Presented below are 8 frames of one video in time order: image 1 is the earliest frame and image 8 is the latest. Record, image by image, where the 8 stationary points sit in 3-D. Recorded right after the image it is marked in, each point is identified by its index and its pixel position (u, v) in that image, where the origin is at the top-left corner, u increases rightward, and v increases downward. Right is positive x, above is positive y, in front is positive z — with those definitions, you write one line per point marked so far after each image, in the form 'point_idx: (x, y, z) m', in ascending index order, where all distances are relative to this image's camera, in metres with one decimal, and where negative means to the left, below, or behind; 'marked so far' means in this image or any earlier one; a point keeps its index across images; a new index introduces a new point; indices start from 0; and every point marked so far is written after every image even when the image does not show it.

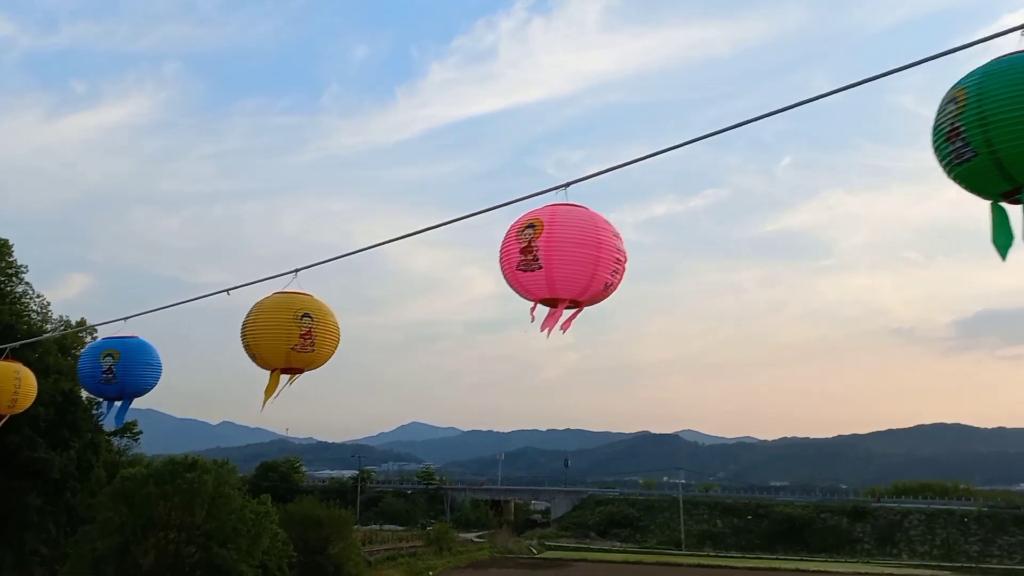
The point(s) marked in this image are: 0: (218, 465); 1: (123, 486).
0: (-6.9, -4.2, +18.1) m
1: (-8.7, -4.4, +17.1) m
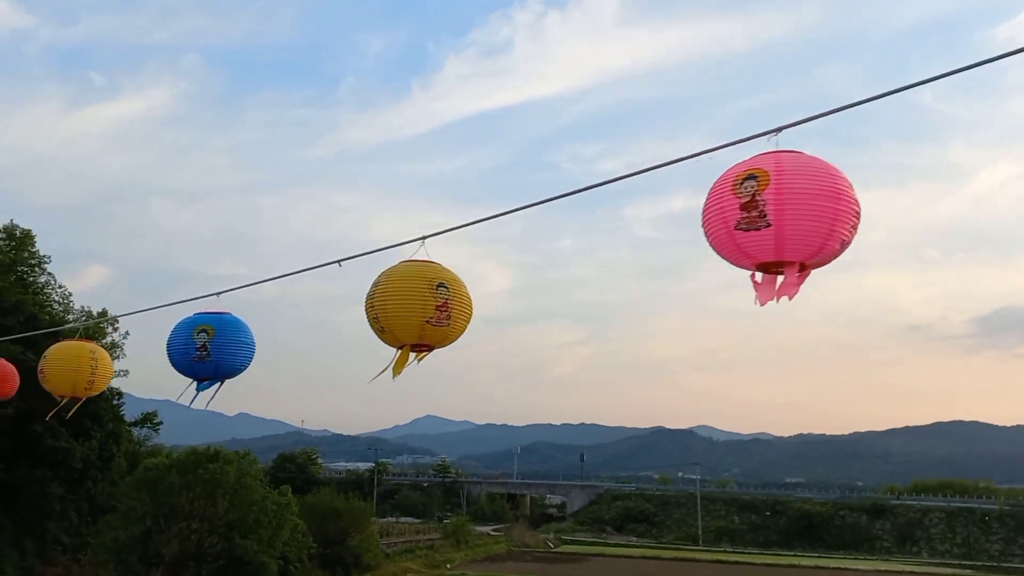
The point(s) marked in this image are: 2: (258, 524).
0: (-6.4, -4.0, +18.1) m
1: (-8.2, -4.2, +17.1) m
2: (-5.8, -5.4, +17.4) m
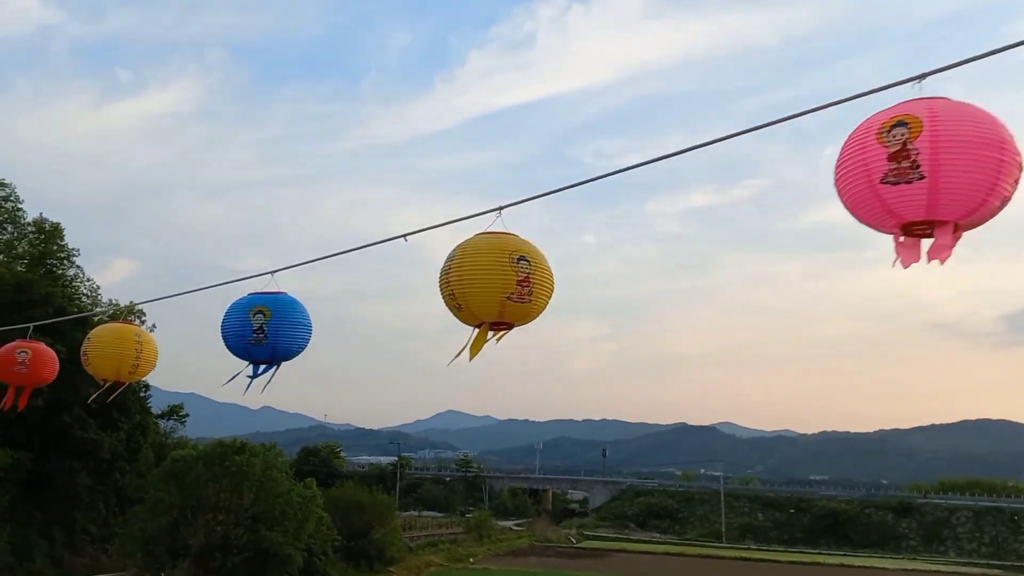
0: (-5.8, -3.8, +18.2) m
1: (-7.6, -4.0, +17.3) m
2: (-5.2, -5.2, +17.4) m
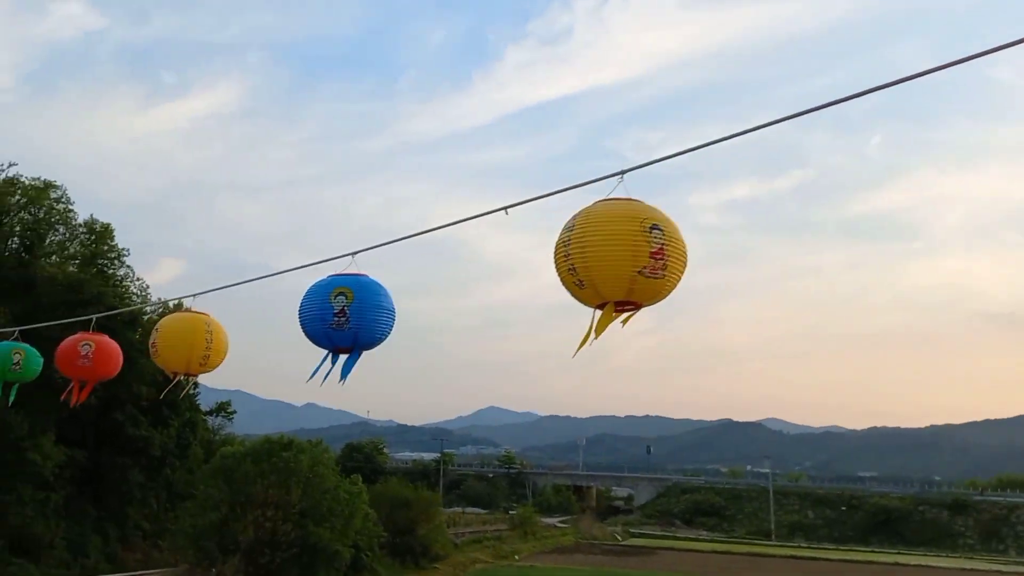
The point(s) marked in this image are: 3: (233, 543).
0: (-4.7, -3.7, +18.3) m
1: (-6.6, -4.0, +17.4) m
2: (-4.1, -5.1, +17.4) m
3: (-6.2, -5.7, +17.1) m
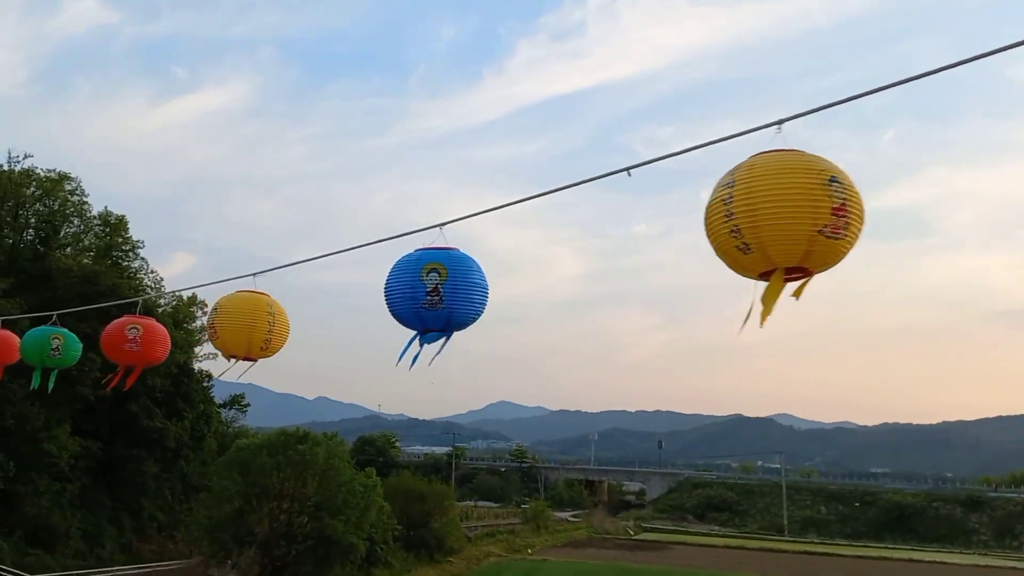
0: (-4.4, -3.5, +18.2) m
1: (-6.2, -3.8, +17.4) m
2: (-3.8, -4.9, +17.4) m
3: (-5.9, -5.5, +17.1) m
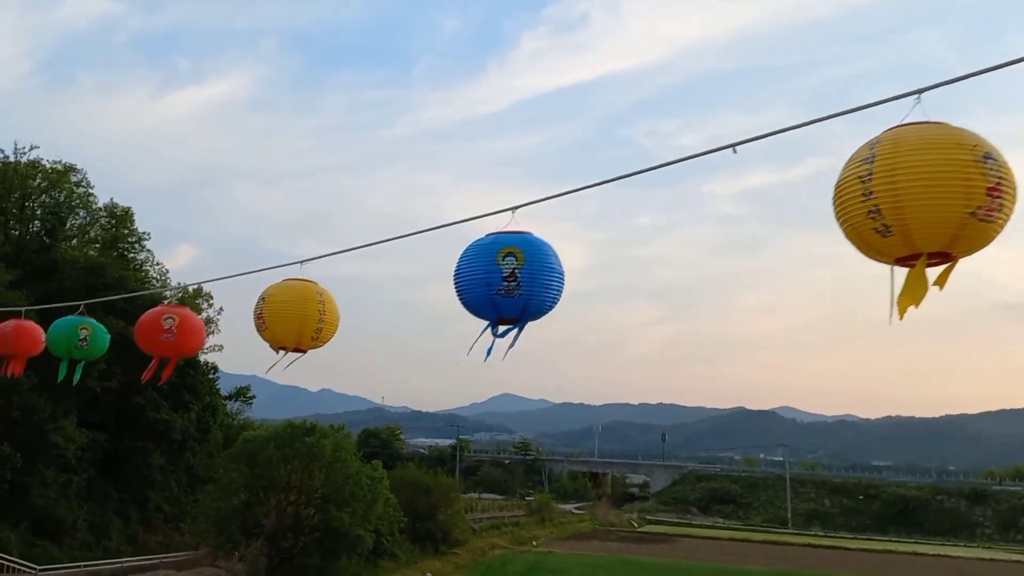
0: (-4.2, -3.4, +18.2) m
1: (-6.1, -3.6, +17.4) m
2: (-3.6, -4.8, +17.4) m
3: (-5.7, -5.3, +17.1) m
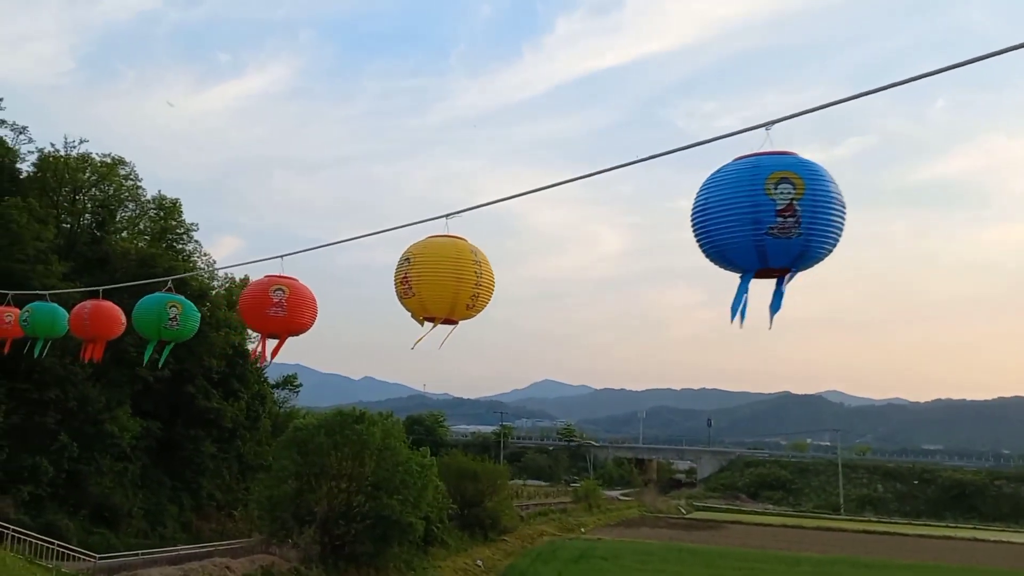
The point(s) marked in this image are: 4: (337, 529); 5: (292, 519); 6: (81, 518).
0: (-3.1, -3.1, +18.2) m
1: (-4.9, -3.4, +17.4) m
2: (-2.5, -4.5, +17.4) m
3: (-4.6, -5.1, +17.2) m
4: (-4.0, -5.4, +17.2) m
5: (-4.9, -5.2, +17.1) m
6: (-10.6, -5.7, +18.9) m
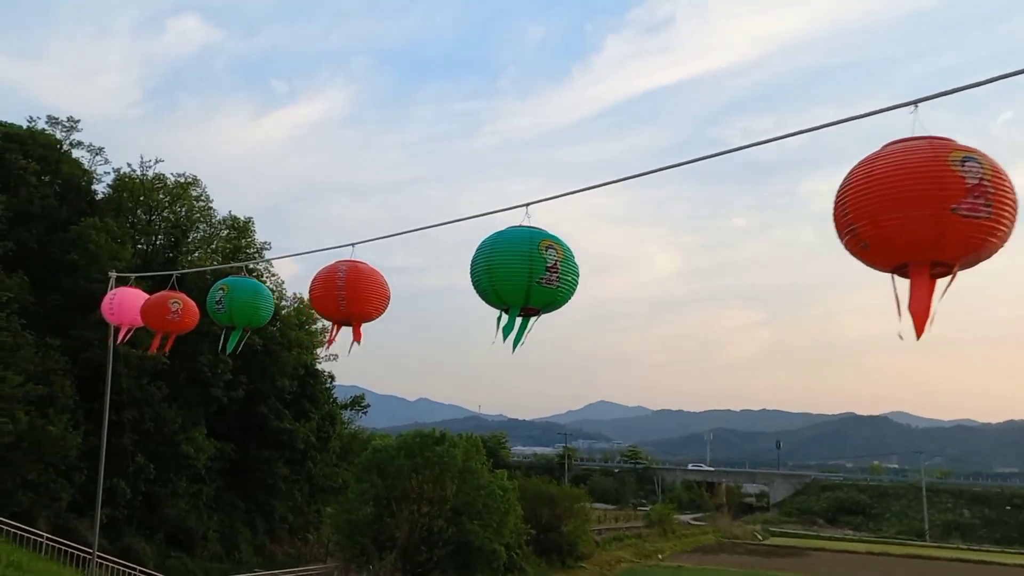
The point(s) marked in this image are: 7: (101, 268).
0: (-1.1, -3.4, +17.5) m
1: (-3.1, -3.7, +16.9) m
2: (-0.6, -4.8, +16.6) m
3: (-2.7, -5.4, +16.6) m
4: (-2.1, -5.8, +16.6) m
5: (-3.0, -5.5, +16.5) m
6: (-8.6, -6.1, +18.6) m
7: (-9.5, +0.5, +17.7) m
